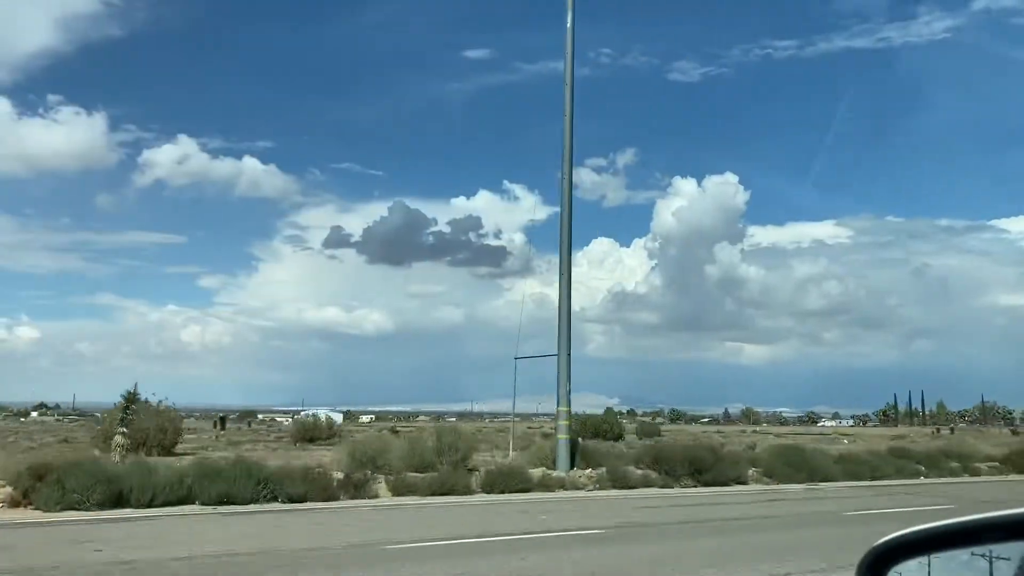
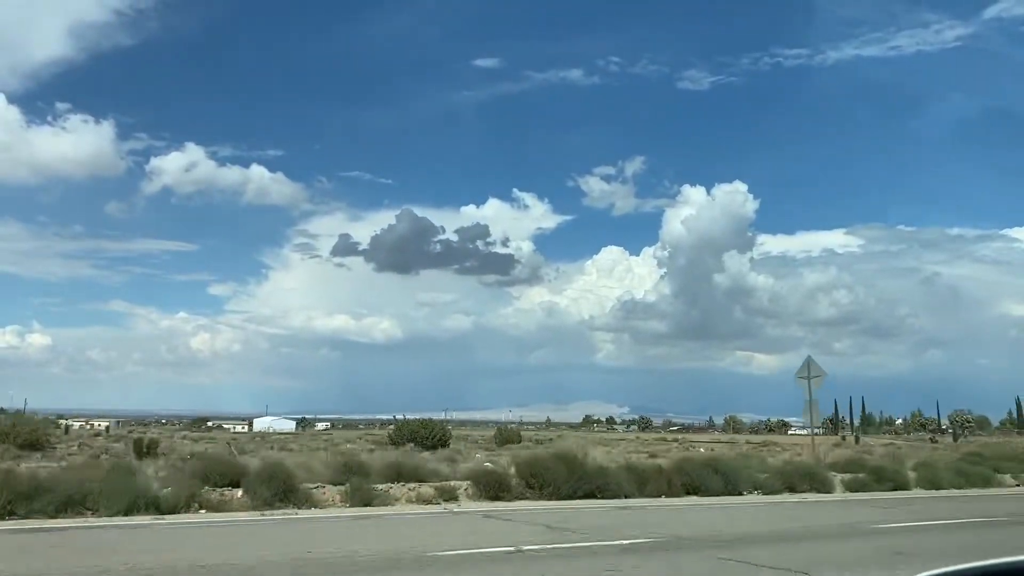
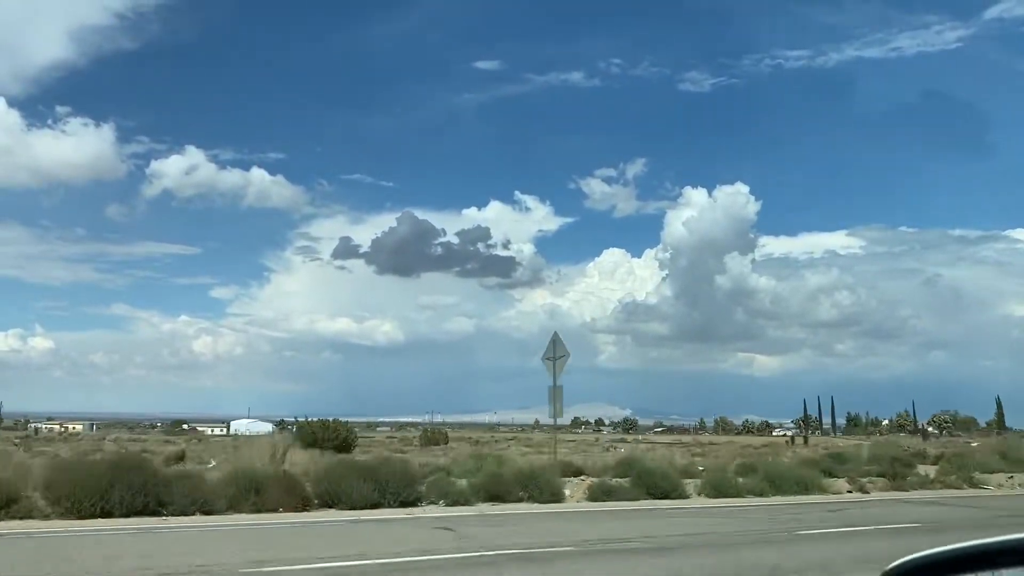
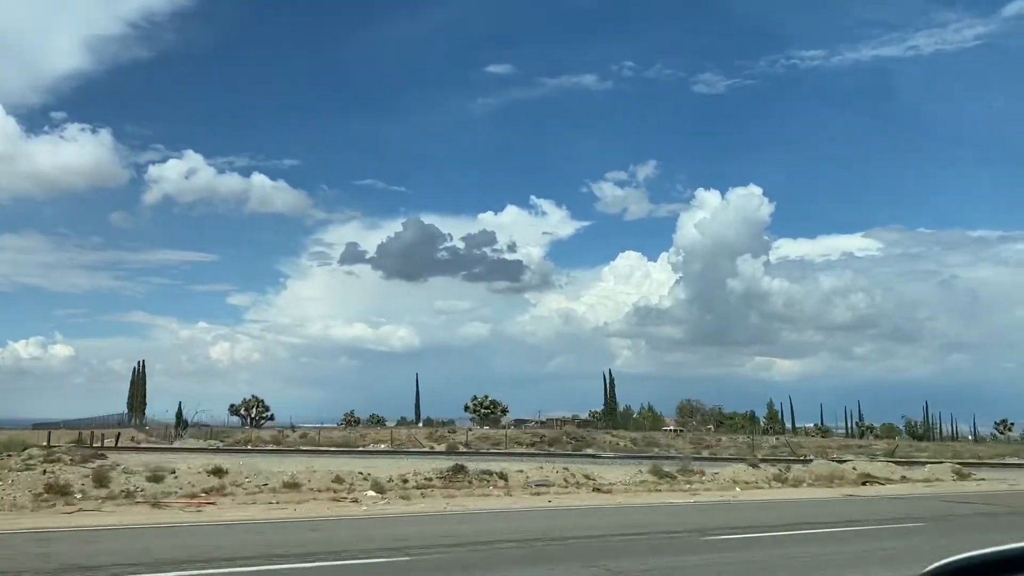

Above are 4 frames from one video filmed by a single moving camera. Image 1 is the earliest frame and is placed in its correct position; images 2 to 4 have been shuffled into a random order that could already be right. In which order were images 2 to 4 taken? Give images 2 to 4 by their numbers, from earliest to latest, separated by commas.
2, 3, 4
